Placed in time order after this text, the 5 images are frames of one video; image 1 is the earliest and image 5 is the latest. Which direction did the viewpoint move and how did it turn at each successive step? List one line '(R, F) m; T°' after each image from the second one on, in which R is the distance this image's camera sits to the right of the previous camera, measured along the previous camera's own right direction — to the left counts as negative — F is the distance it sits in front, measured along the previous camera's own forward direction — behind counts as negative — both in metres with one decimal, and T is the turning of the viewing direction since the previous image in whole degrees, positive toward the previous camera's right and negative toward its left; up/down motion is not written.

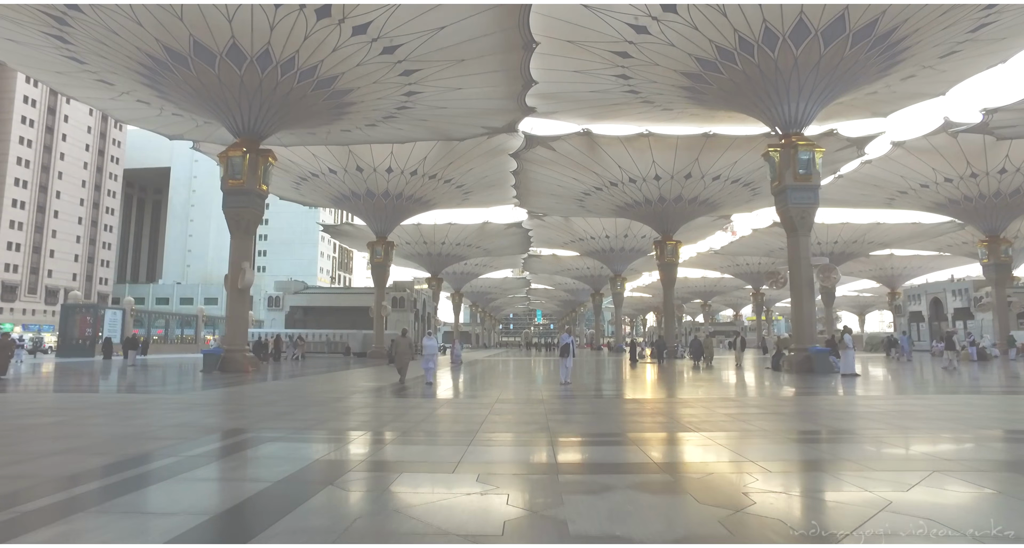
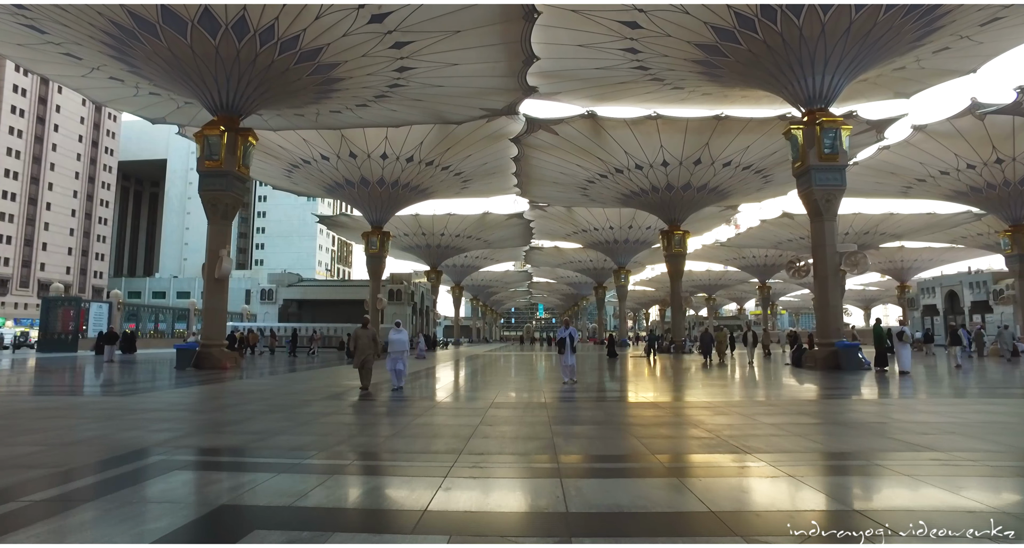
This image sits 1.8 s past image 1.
(0.0, +1.1) m; 0°
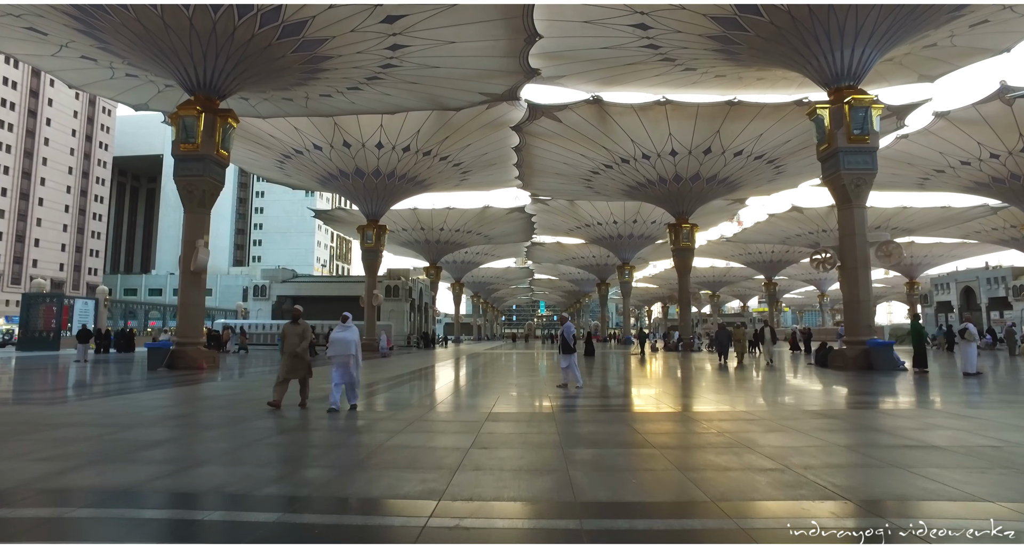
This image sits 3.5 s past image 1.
(0.0, +1.0) m; 0°
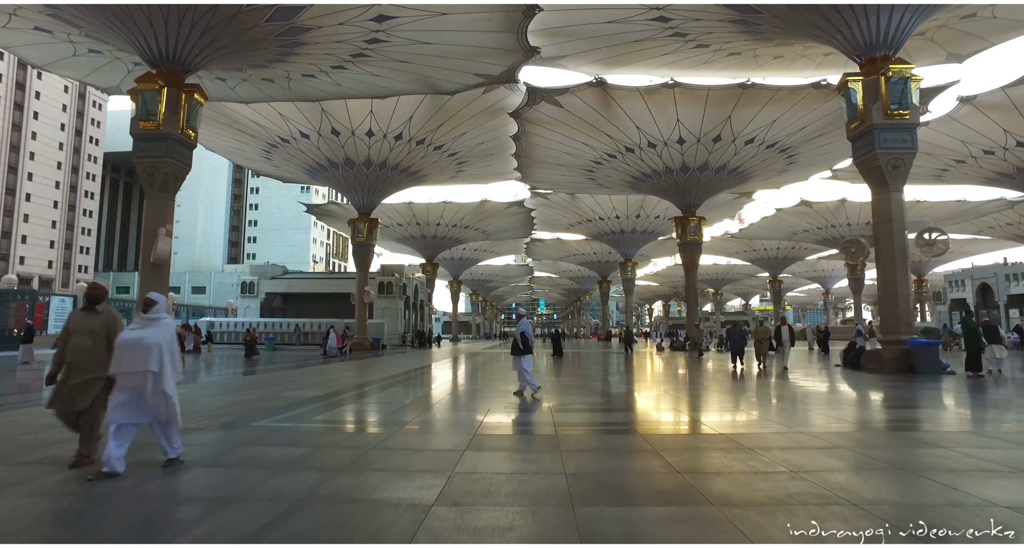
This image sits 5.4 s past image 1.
(+0.1, +1.2) m; 0°
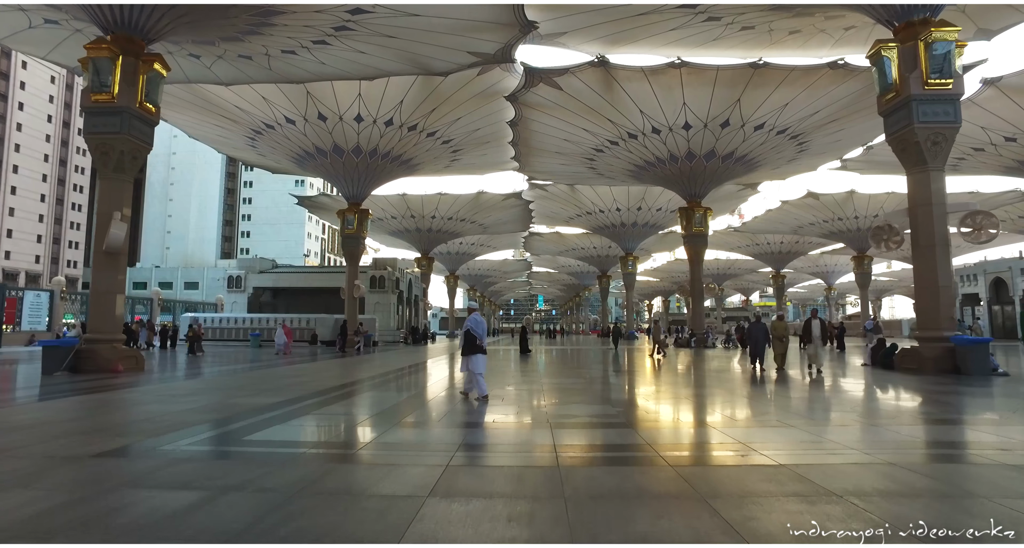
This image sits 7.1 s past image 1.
(+0.1, +1.1) m; 0°
